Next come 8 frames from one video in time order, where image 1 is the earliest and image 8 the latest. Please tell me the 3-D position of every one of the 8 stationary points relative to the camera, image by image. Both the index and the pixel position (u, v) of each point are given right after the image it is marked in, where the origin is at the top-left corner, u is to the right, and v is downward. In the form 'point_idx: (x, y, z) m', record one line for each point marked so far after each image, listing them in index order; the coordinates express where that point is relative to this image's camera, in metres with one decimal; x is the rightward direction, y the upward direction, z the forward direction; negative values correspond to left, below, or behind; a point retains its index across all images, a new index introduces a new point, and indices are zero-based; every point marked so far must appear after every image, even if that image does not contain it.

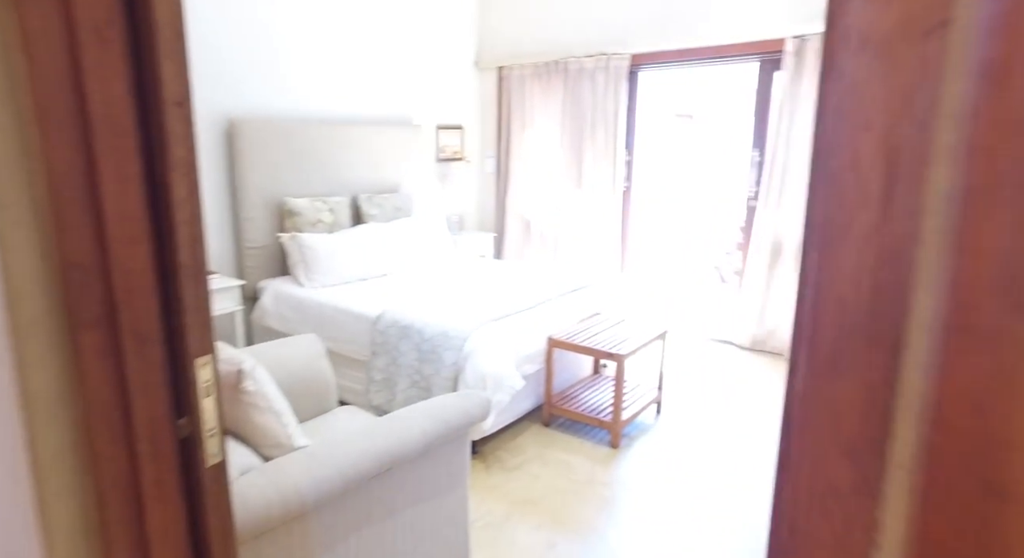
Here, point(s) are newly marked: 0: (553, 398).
0: (+0.2, -0.6, +2.9) m
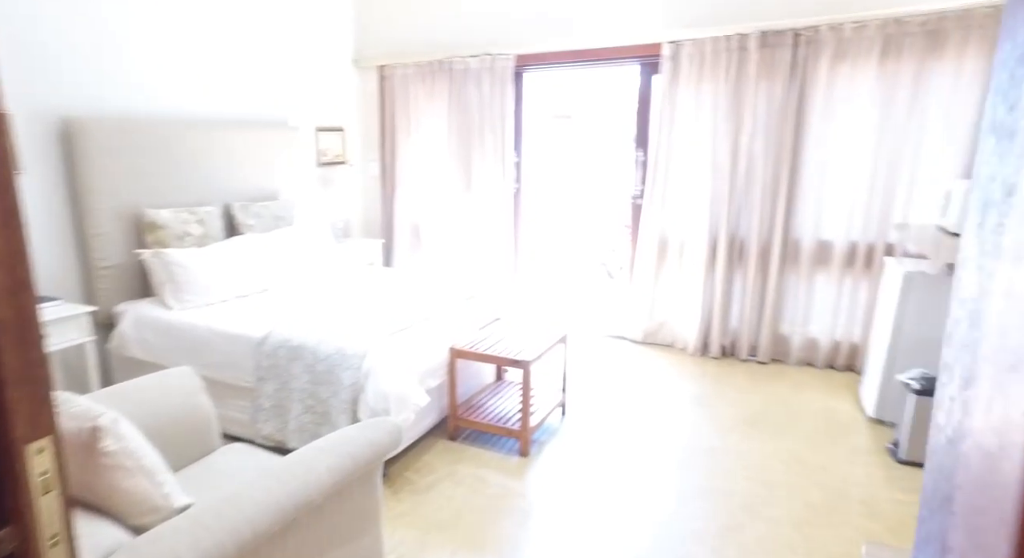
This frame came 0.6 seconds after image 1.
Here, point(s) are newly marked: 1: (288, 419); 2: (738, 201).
0: (-0.3, -0.7, +2.8) m
1: (-1.0, -0.6, +2.5) m
2: (+1.5, +0.5, +3.7) m
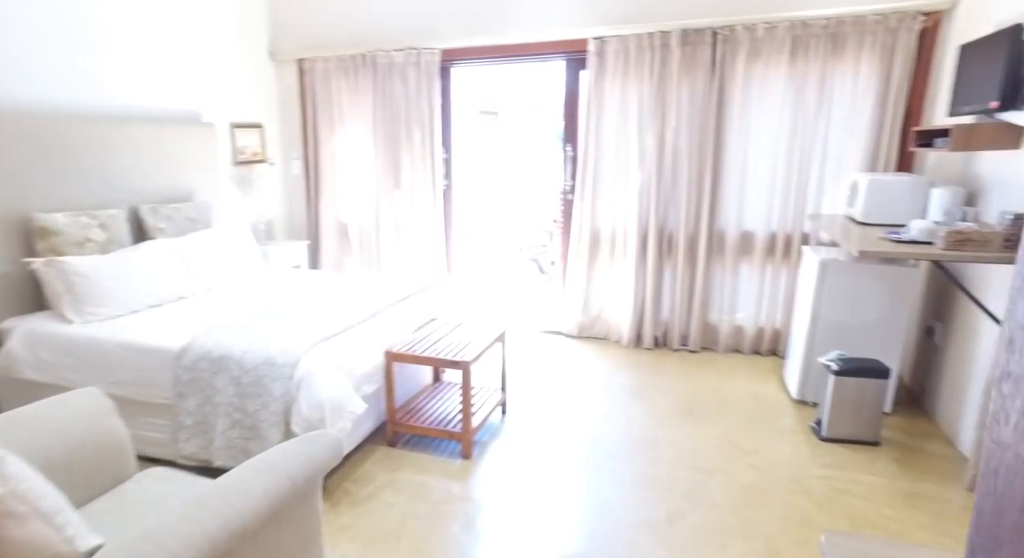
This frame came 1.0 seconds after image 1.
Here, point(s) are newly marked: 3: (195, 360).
0: (-0.6, -0.7, +2.8) m
1: (-1.2, -0.6, +2.3) m
2: (+1.0, +0.6, +3.8) m
3: (-1.3, -0.3, +2.3) m
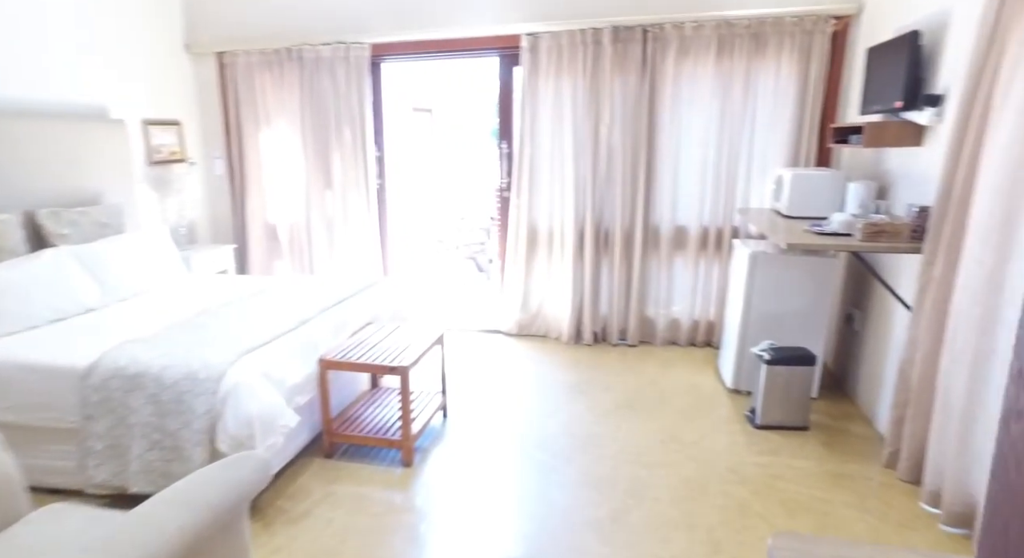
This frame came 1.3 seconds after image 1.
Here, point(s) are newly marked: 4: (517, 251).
0: (-0.8, -0.7, +2.6) m
1: (-1.4, -0.7, +2.1) m
2: (+0.6, +0.6, +3.8) m
3: (-1.5, -0.4, +2.1) m
4: (0.0, +0.2, +4.1) m
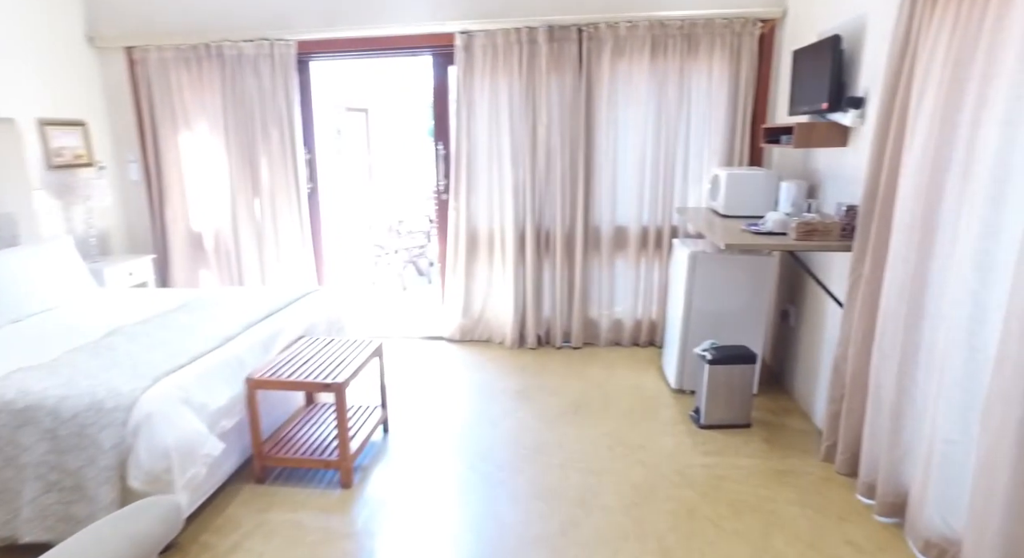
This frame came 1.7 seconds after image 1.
0: (-1.1, -0.7, +2.5) m
1: (-1.6, -0.7, +1.9) m
2: (+0.2, +0.6, +3.8) m
3: (-1.7, -0.4, +1.9) m
4: (-0.4, +0.2, +4.0) m
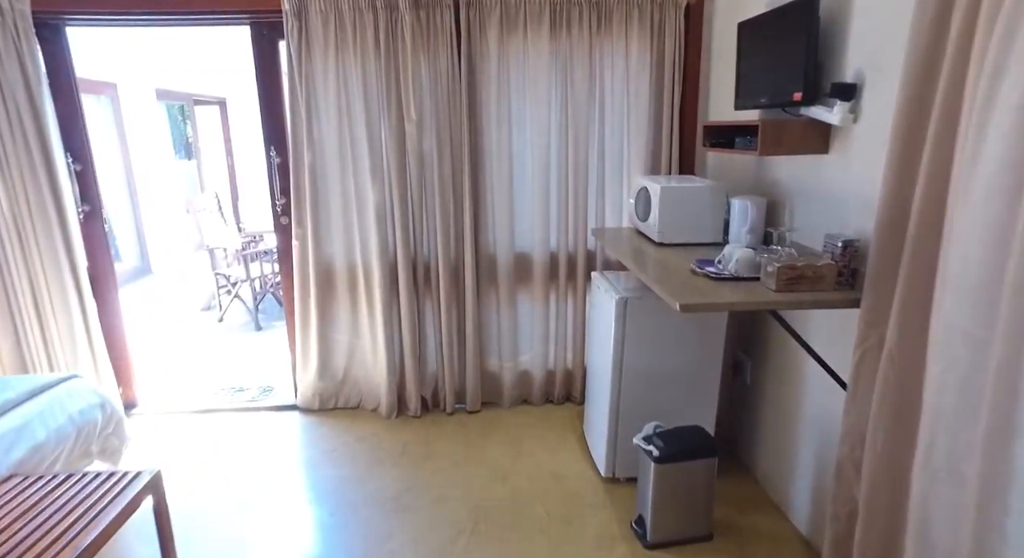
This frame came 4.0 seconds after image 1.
0: (-1.4, -1.0, +1.4) m
1: (-1.9, -1.1, +0.7) m
2: (-0.5, +0.3, +2.8) m
3: (-2.0, -0.8, +0.7) m
4: (-1.0, -0.1, +2.9) m
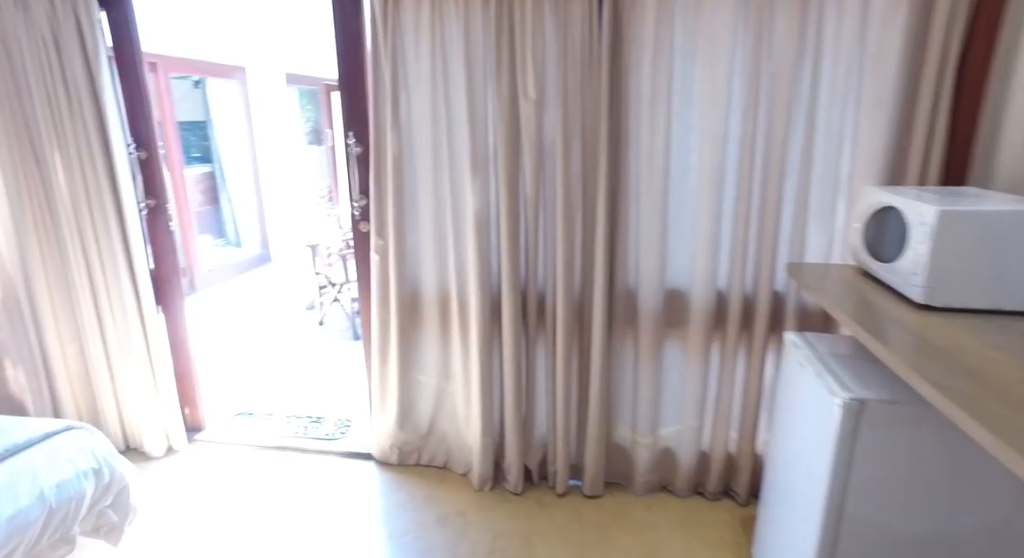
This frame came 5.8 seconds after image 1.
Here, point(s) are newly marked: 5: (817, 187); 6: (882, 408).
0: (-1.3, -1.1, +0.9) m
1: (-1.9, -1.1, +0.3) m
2: (+0.1, +0.2, +2.1) m
3: (-2.0, -0.8, +0.3) m
4: (-0.5, -0.2, +2.3) m
5: (+1.0, +0.3, +1.9) m
6: (+0.8, -0.3, +1.2) m
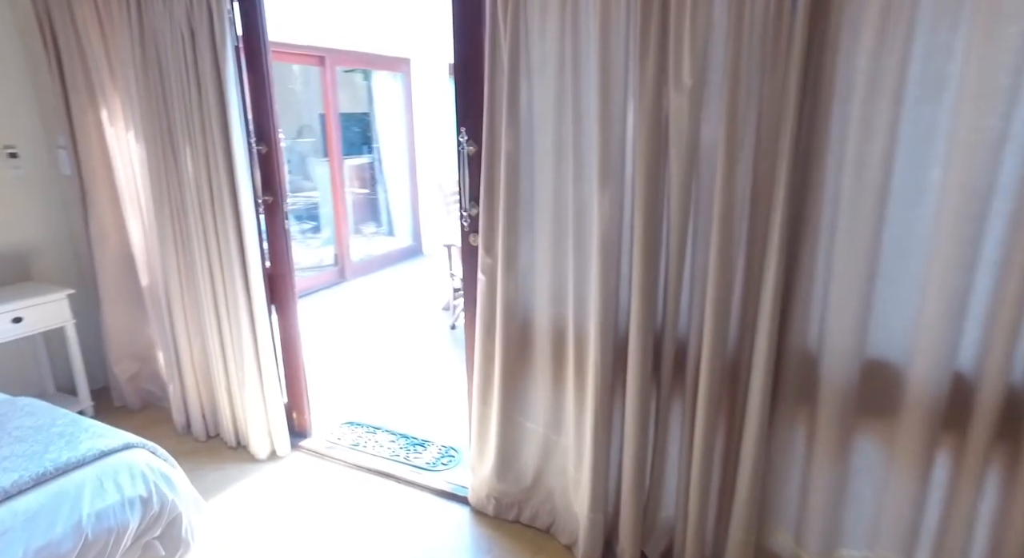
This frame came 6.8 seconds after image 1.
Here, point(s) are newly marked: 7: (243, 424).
0: (-1.3, -1.1, +0.8) m
1: (-2.0, -1.1, +0.4) m
2: (+0.4, +0.1, +1.6) m
3: (-2.1, -0.8, +0.5) m
4: (-0.1, -0.3, +1.9) m
5: (+1.3, +0.1, +1.1) m
6: (+0.9, -0.5, +0.5) m
7: (-1.2, -0.6, +2.5) m
